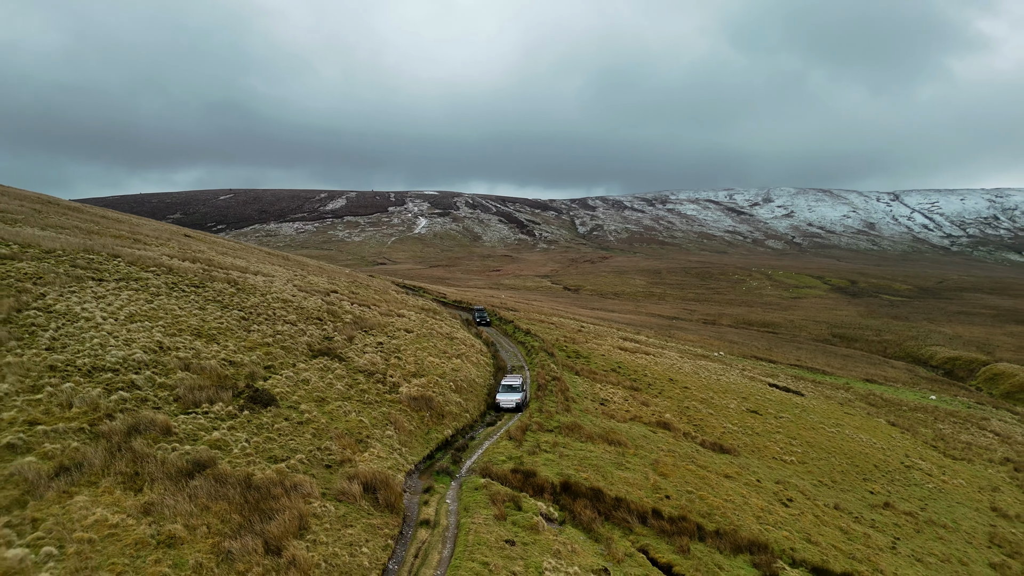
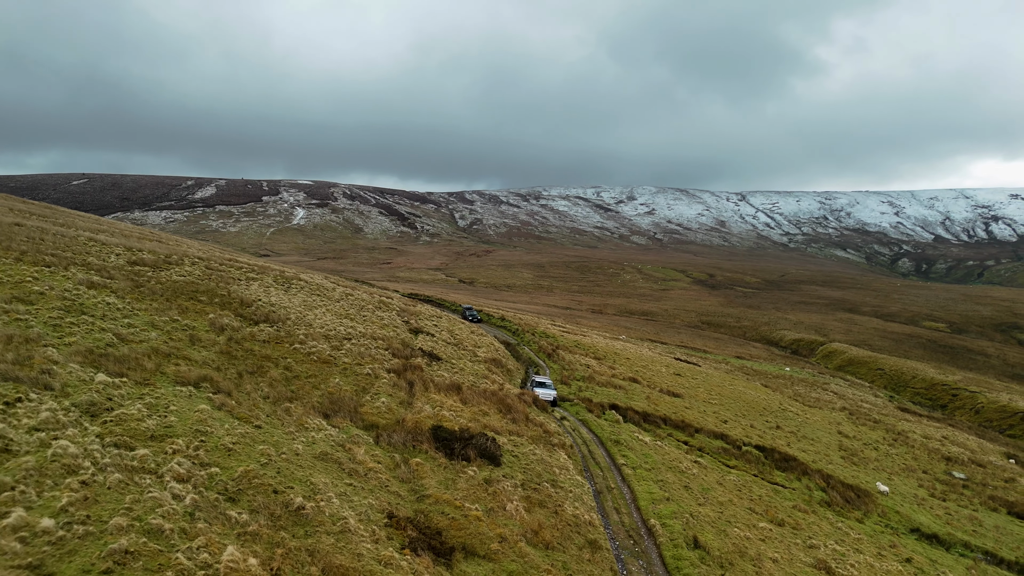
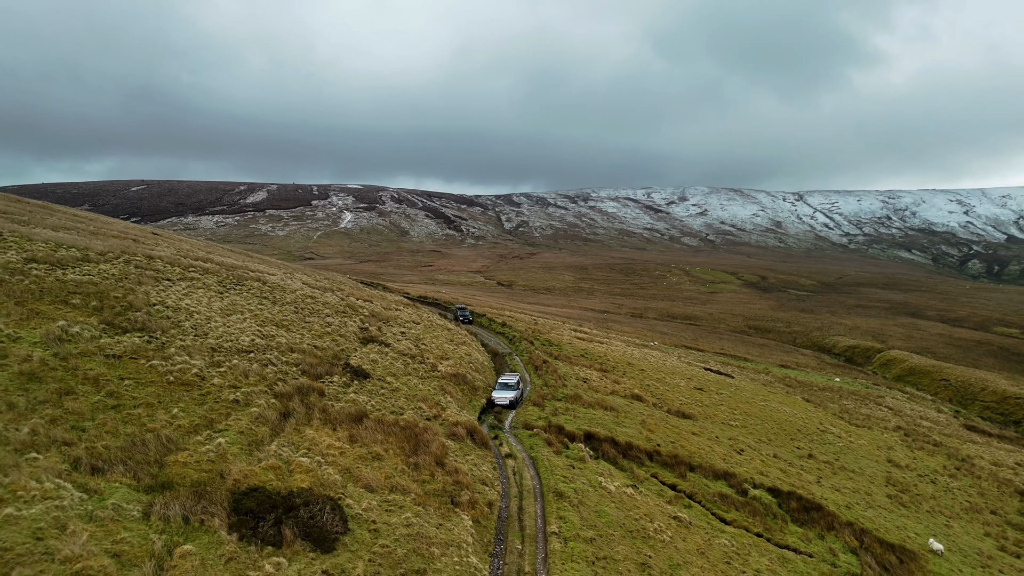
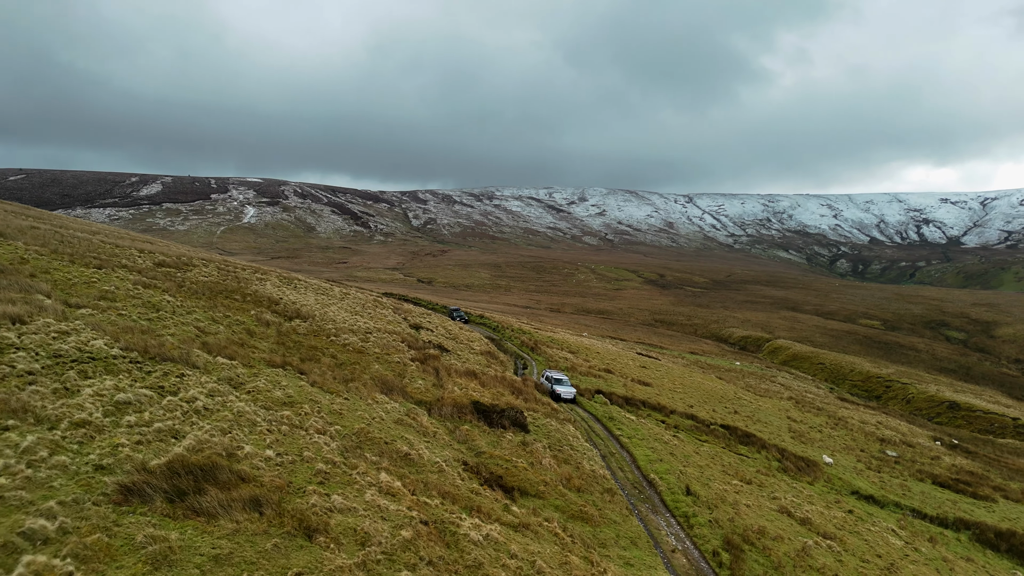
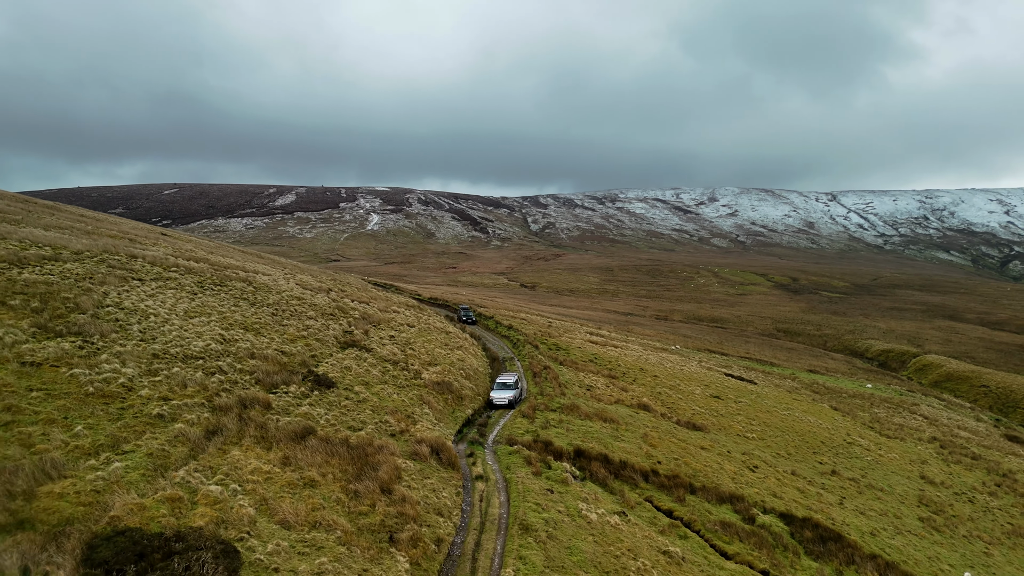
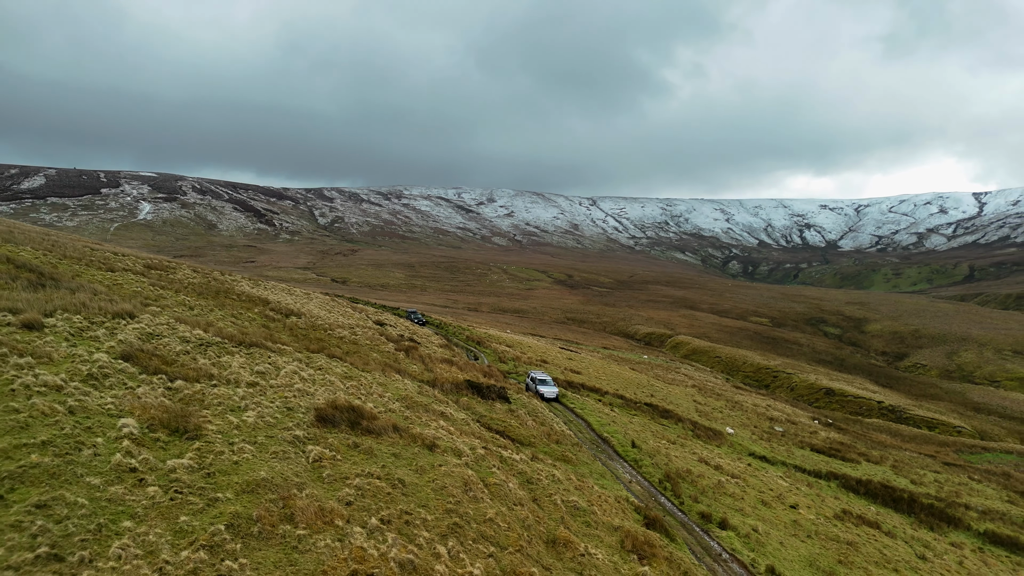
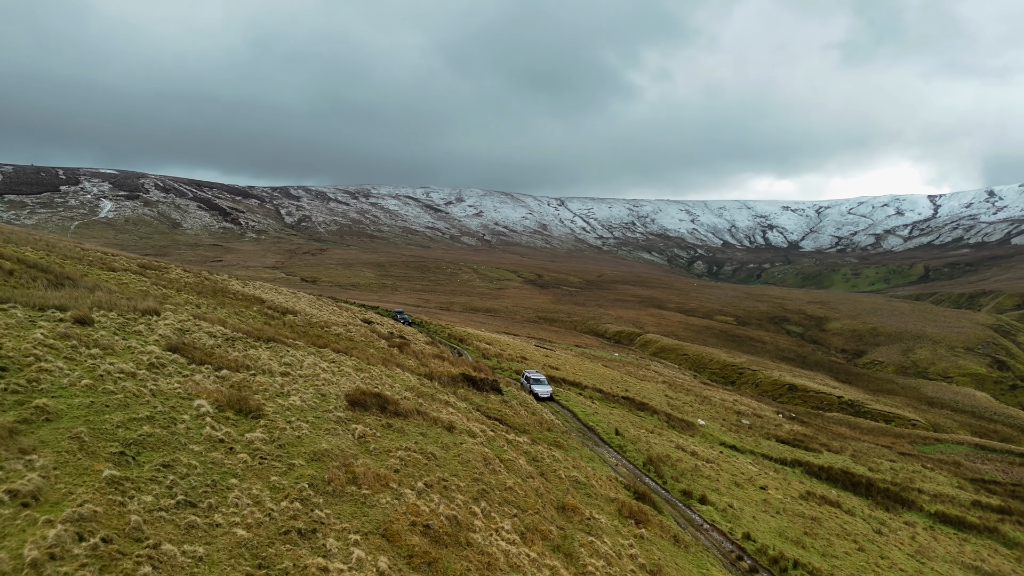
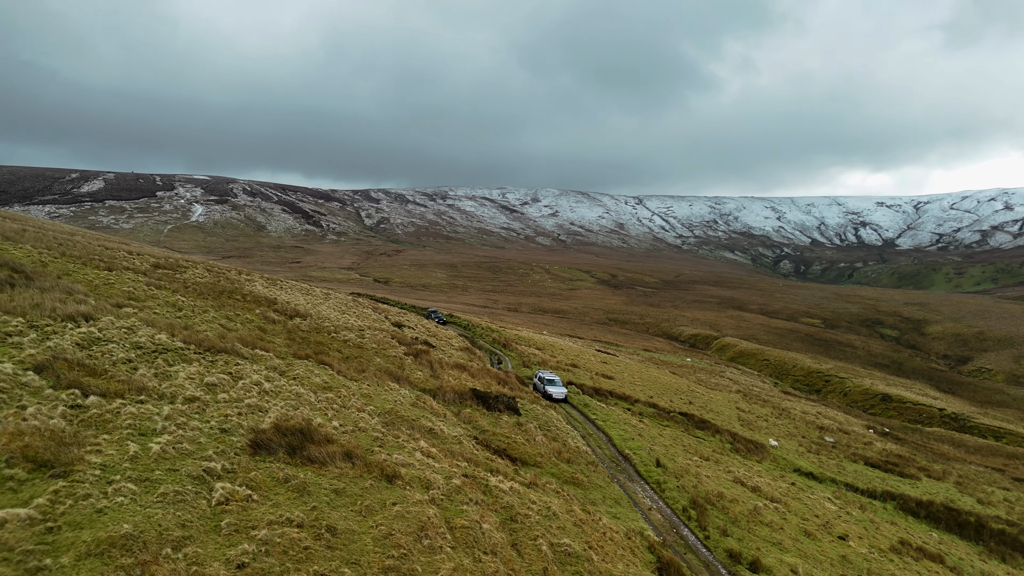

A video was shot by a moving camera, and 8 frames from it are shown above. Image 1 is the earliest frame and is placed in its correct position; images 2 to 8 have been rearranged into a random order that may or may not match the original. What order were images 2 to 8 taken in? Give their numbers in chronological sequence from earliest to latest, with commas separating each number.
5, 3, 2, 4, 8, 6, 7
